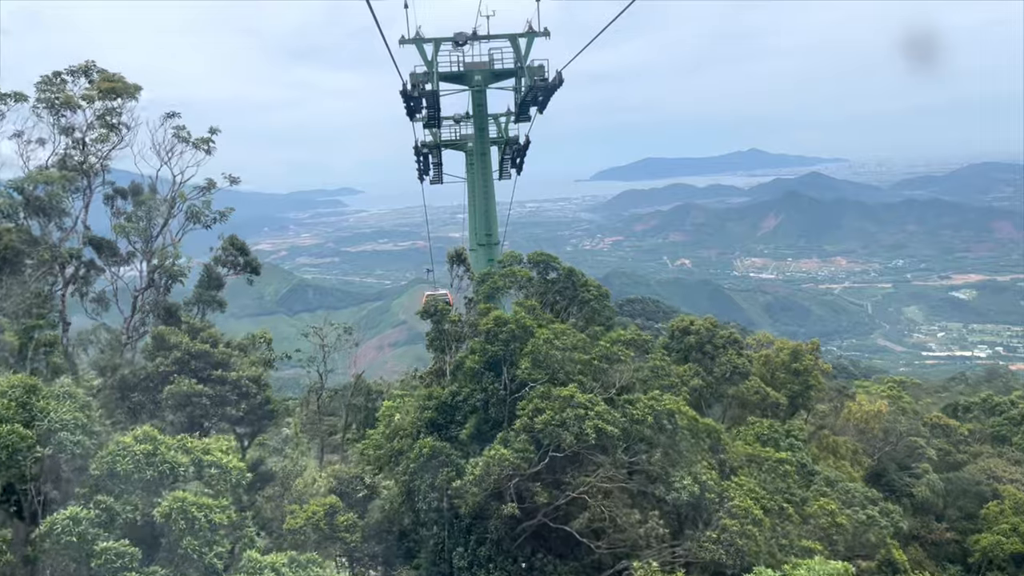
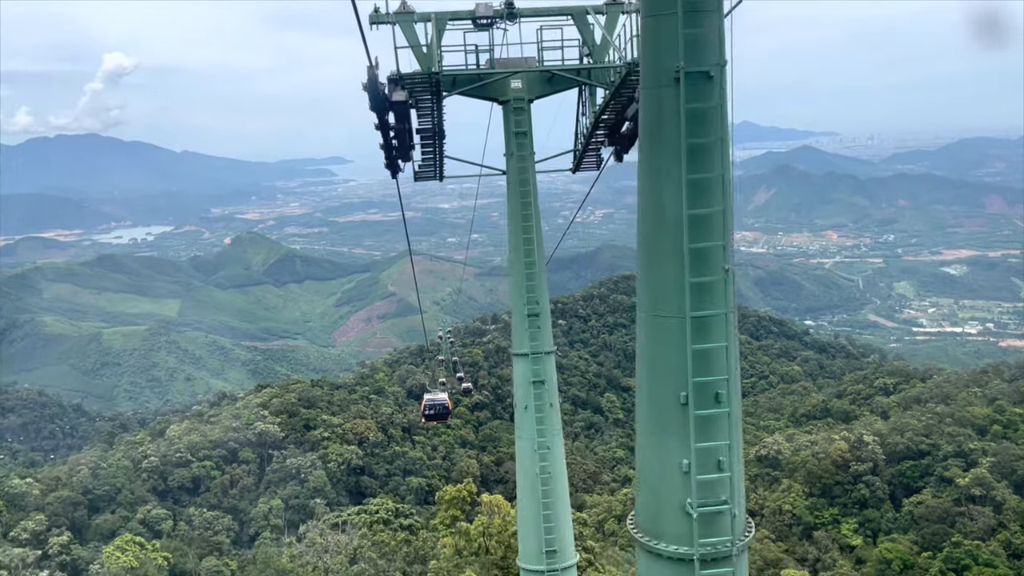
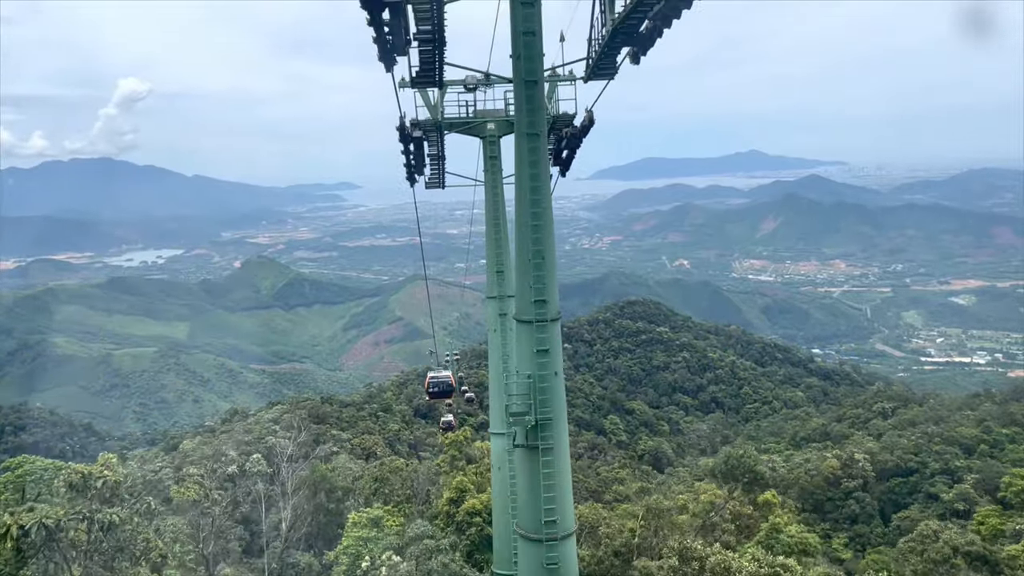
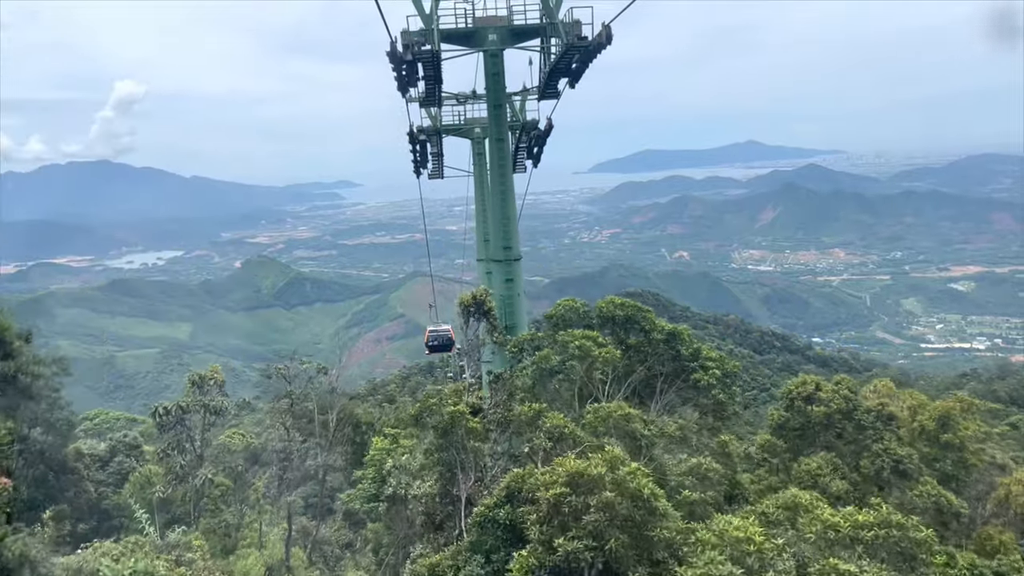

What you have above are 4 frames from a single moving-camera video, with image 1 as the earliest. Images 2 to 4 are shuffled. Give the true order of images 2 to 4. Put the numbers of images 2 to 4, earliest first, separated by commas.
4, 3, 2
